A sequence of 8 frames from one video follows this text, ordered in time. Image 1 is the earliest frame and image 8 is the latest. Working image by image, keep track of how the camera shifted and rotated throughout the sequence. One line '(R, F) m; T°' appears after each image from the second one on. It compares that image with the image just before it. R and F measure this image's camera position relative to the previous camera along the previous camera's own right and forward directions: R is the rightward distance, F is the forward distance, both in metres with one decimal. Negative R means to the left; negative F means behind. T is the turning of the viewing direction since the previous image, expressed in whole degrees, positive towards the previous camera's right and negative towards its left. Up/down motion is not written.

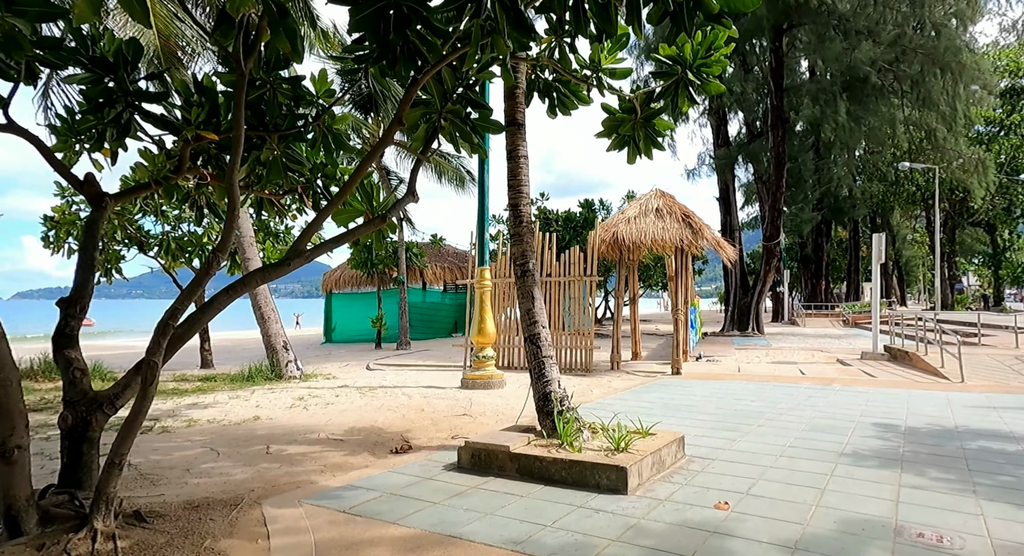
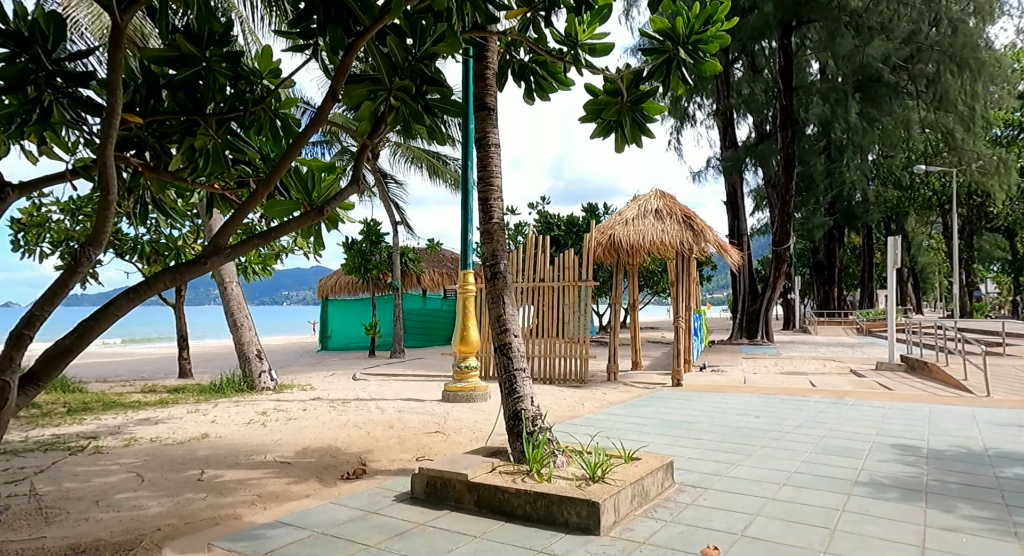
(+0.3, +0.5) m; -1°
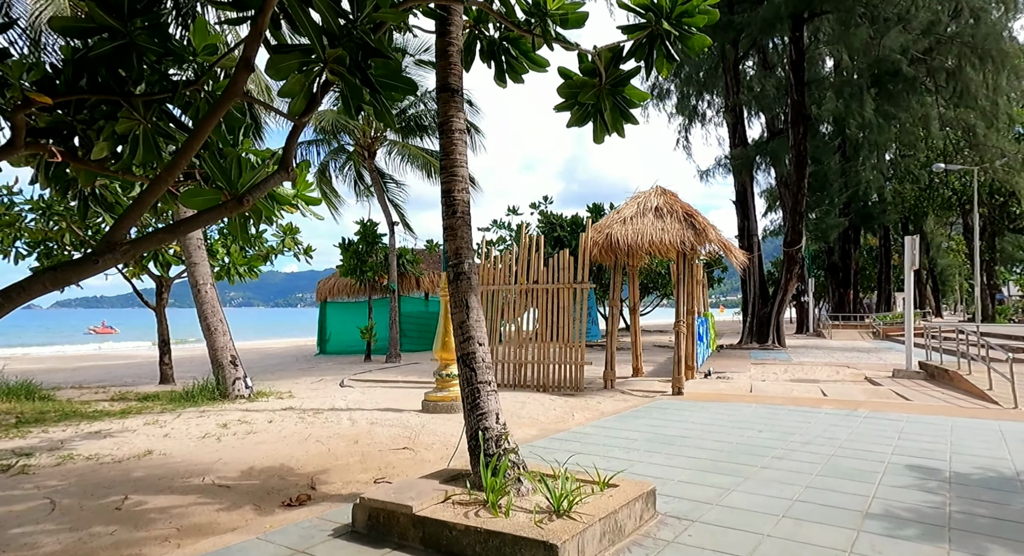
(+0.3, +0.5) m; -1°
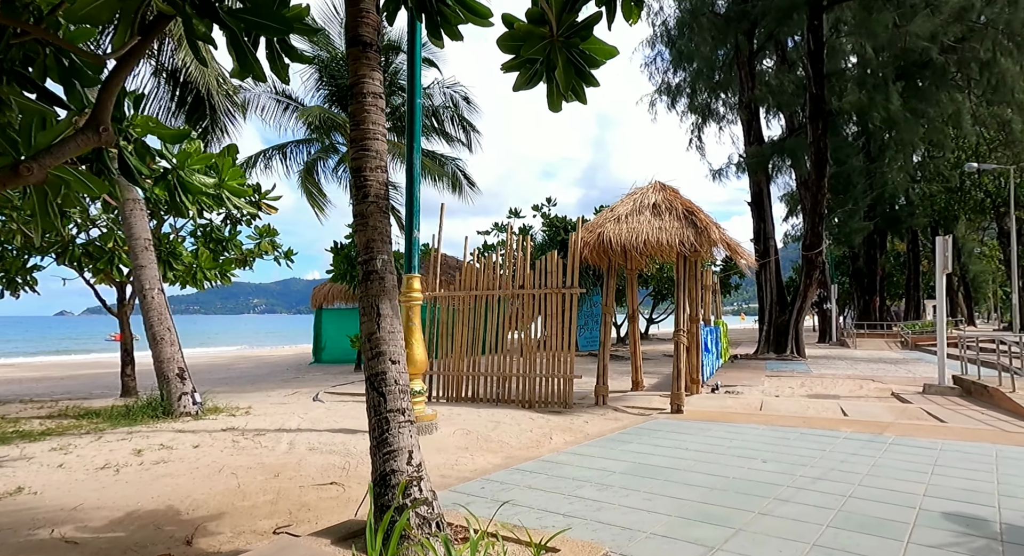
(+0.5, +0.8) m; -2°
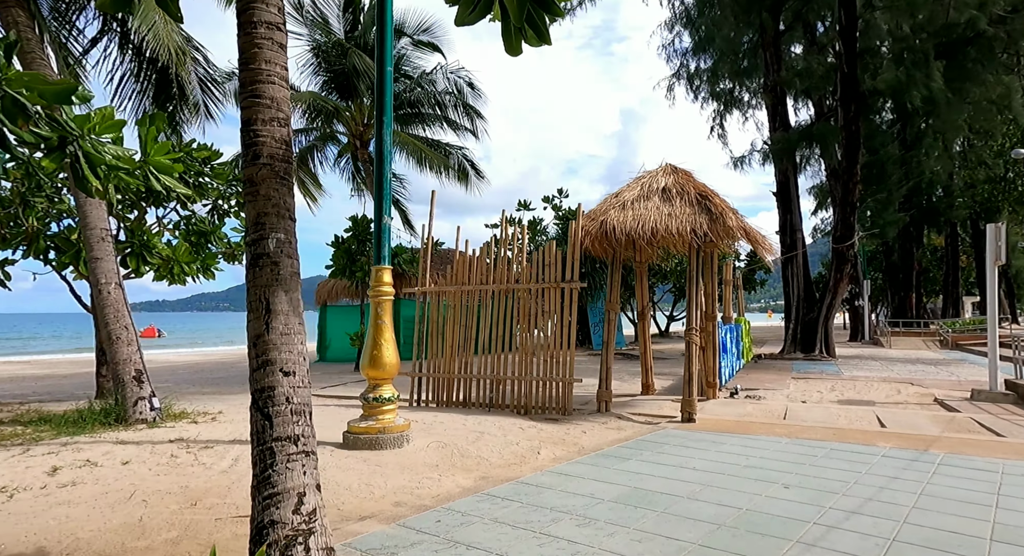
(+0.3, +0.8) m; -2°
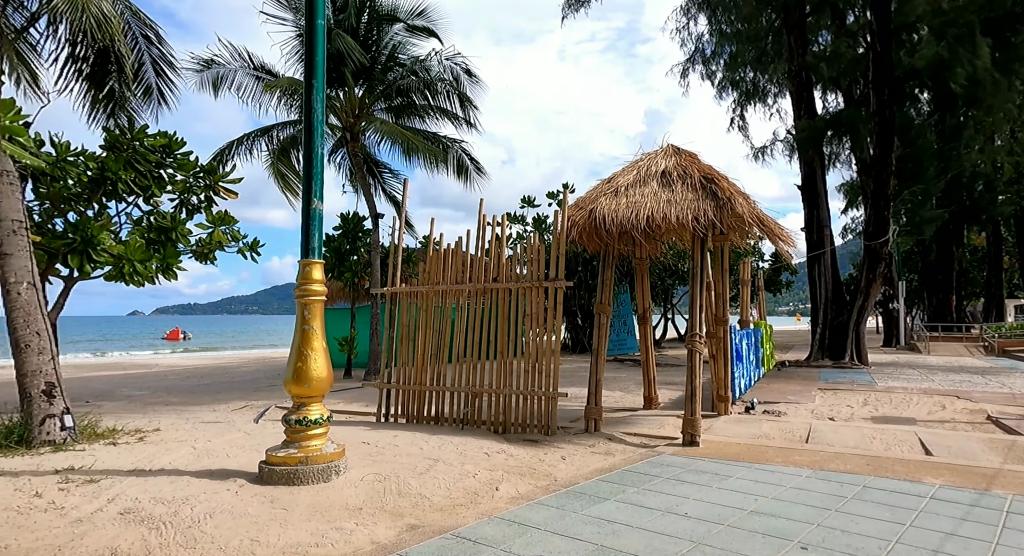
(+0.5, +1.0) m; -2°
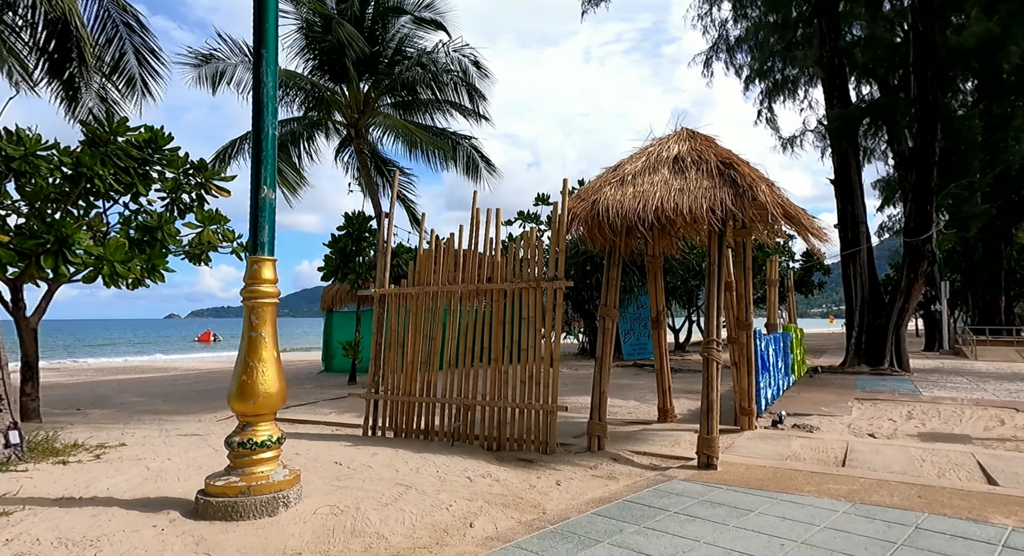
(+0.3, +0.7) m; -2°
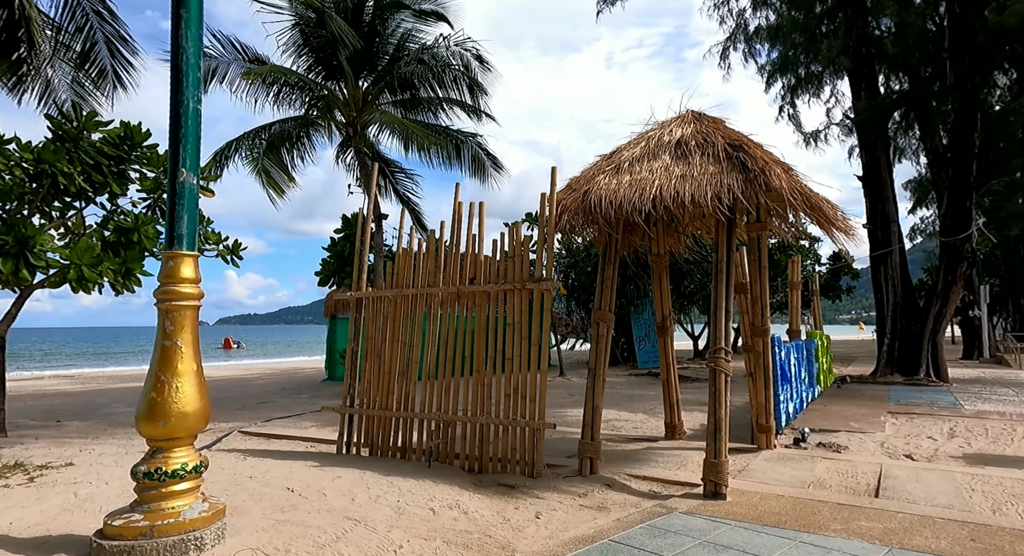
(+0.3, +0.6) m; -2°
